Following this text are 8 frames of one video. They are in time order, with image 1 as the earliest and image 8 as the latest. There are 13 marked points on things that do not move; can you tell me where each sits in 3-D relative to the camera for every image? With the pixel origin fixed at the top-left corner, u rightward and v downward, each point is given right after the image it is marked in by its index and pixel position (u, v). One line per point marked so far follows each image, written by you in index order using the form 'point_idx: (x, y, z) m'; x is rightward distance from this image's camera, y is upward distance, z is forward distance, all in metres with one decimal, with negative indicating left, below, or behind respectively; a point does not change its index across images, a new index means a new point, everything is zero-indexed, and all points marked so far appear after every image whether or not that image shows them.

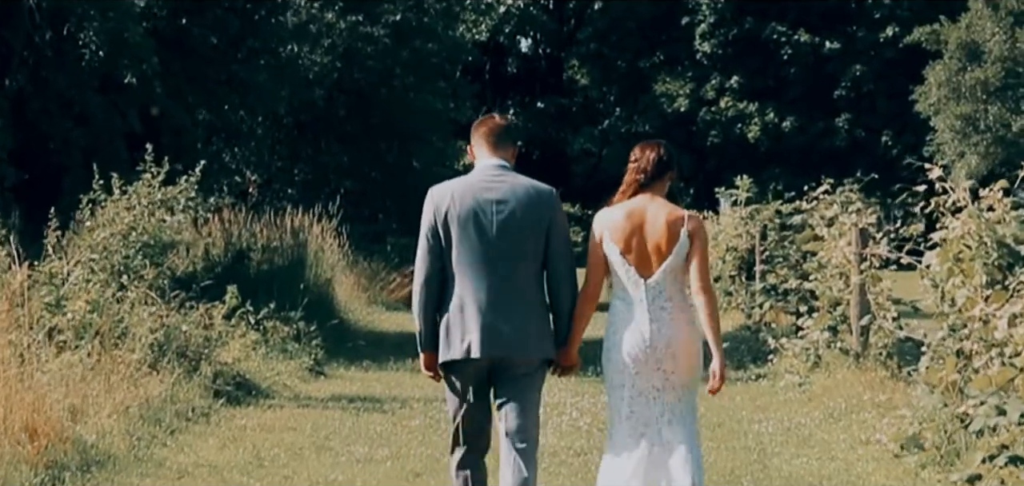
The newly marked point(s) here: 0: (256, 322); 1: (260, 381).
0: (-2.6, -0.8, +18.5) m
1: (-2.2, -1.2, +16.0) m
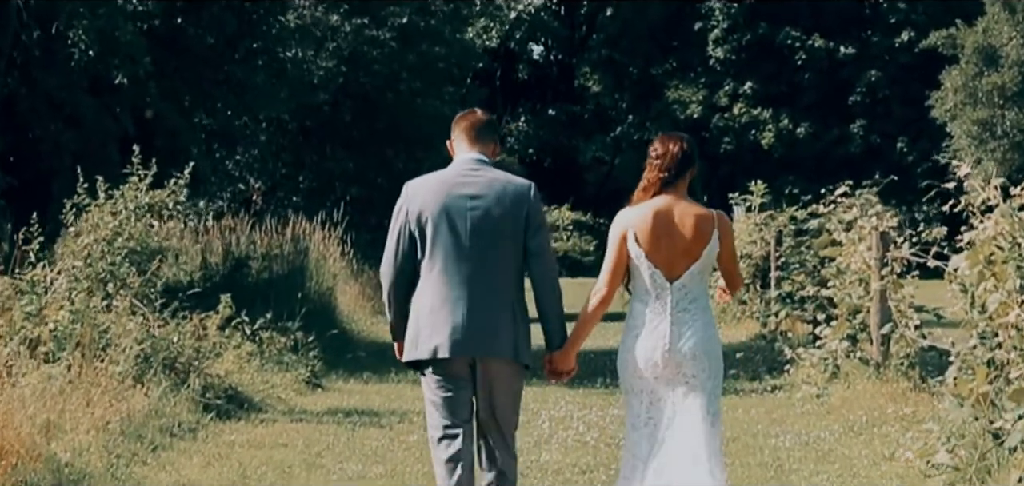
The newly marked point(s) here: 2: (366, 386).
0: (-2.5, -0.9, +17.8) m
1: (-2.2, -1.3, +15.3) m
2: (-1.4, -1.4, +17.3) m
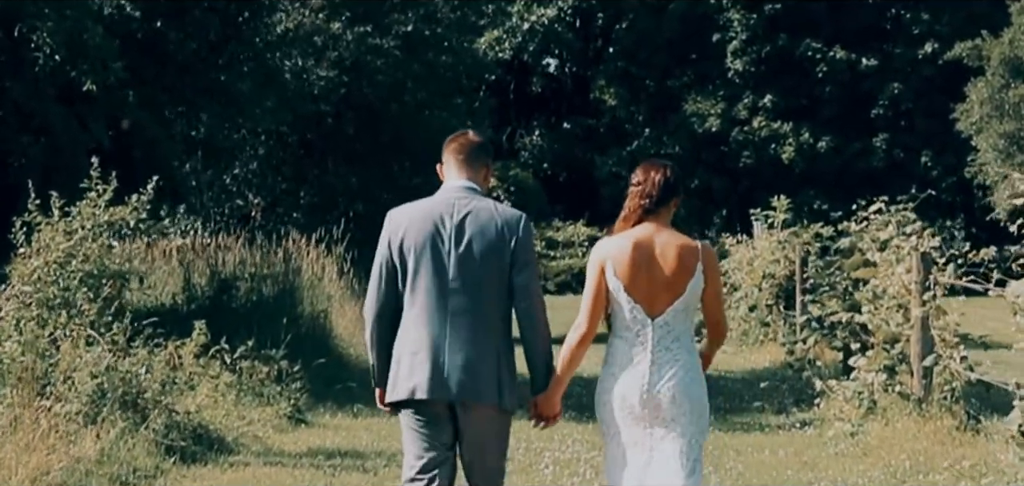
0: (-2.5, -1.1, +16.3) m
1: (-2.2, -1.5, +13.8) m
2: (-1.4, -1.6, +15.8) m
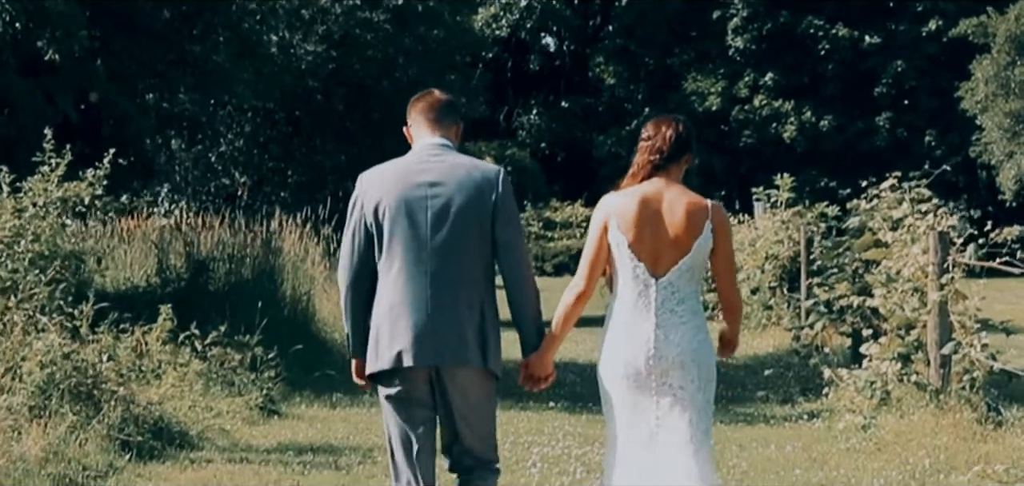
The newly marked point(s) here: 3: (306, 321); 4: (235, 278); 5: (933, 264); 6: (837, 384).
0: (-2.6, -0.9, +15.3) m
1: (-2.3, -1.3, +12.8) m
2: (-1.5, -1.4, +14.8) m
3: (-2.2, -0.8, +19.3) m
4: (-2.9, -0.4, +18.9) m
5: (+3.0, -0.2, +13.1) m
6: (+2.6, -1.1, +14.7) m
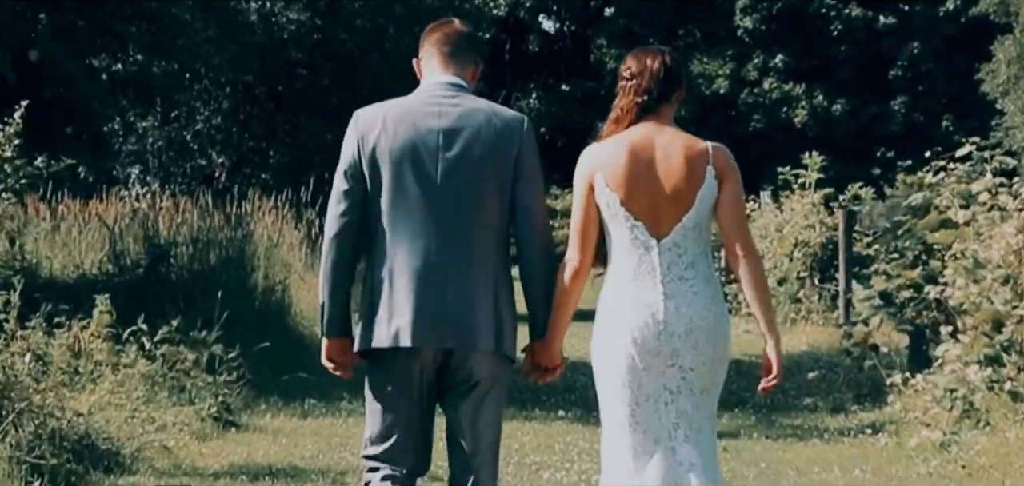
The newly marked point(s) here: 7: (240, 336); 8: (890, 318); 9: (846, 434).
0: (-2.6, -0.7, +12.9) m
1: (-2.3, -1.2, +10.5) m
2: (-1.5, -1.2, +12.5) m
3: (-2.2, -0.7, +16.9) m
4: (-2.9, -0.2, +16.5) m
5: (+3.1, 0.0, +10.8) m
6: (+2.7, -1.0, +12.4) m
7: (-2.4, -0.8, +16.1) m
8: (+2.8, -0.6, +13.6) m
9: (+2.2, -1.3, +12.0) m
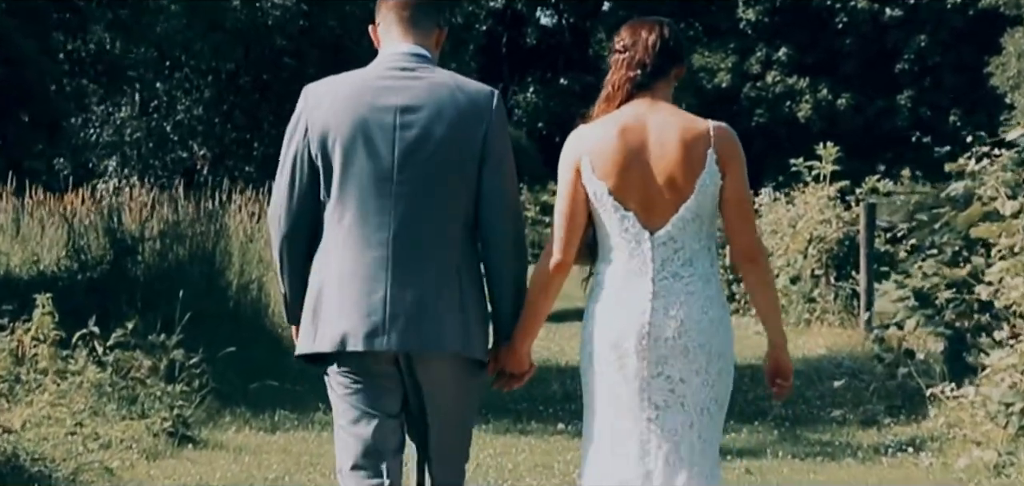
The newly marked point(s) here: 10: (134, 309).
0: (-2.6, -0.7, +11.6) m
1: (-2.3, -1.1, +9.1) m
2: (-1.5, -1.2, +11.1) m
3: (-2.2, -0.6, +15.5) m
4: (-2.9, -0.1, +15.1) m
5: (+3.0, 0.0, +9.4) m
6: (+2.6, -1.0, +11.0) m
7: (-2.4, -0.7, +14.8) m
8: (+2.8, -0.5, +12.3) m
9: (+2.2, -1.2, +10.6) m
10: (-3.0, -0.5, +14.4) m
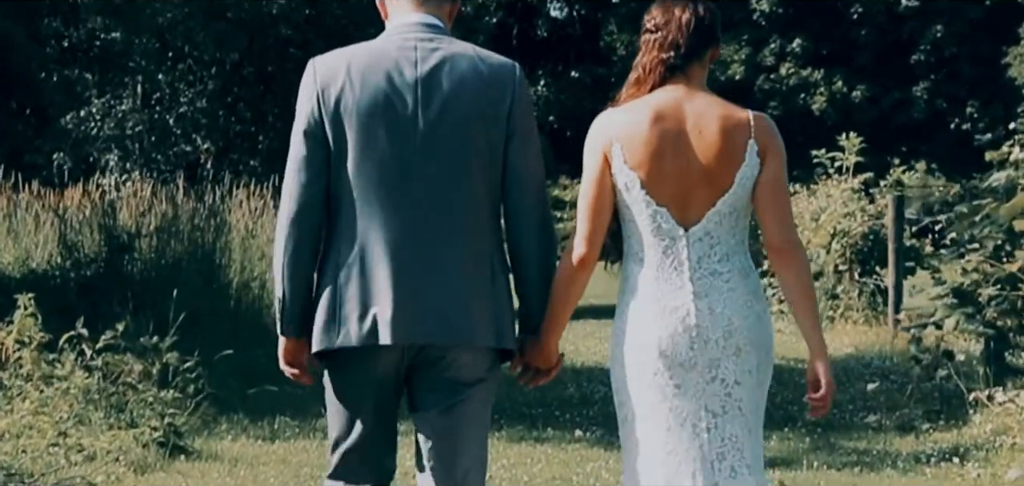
0: (-2.5, -0.7, +10.9) m
1: (-2.2, -1.1, +8.4) m
2: (-1.4, -1.2, +10.4) m
3: (-2.1, -0.6, +14.8) m
4: (-2.8, -0.1, +14.4) m
5: (+3.1, 0.0, +8.7) m
6: (+2.7, -0.9, +10.3) m
7: (-2.3, -0.7, +14.1) m
8: (+2.9, -0.5, +11.5) m
9: (+2.3, -1.2, +9.9) m
10: (-2.9, -0.5, +13.7) m
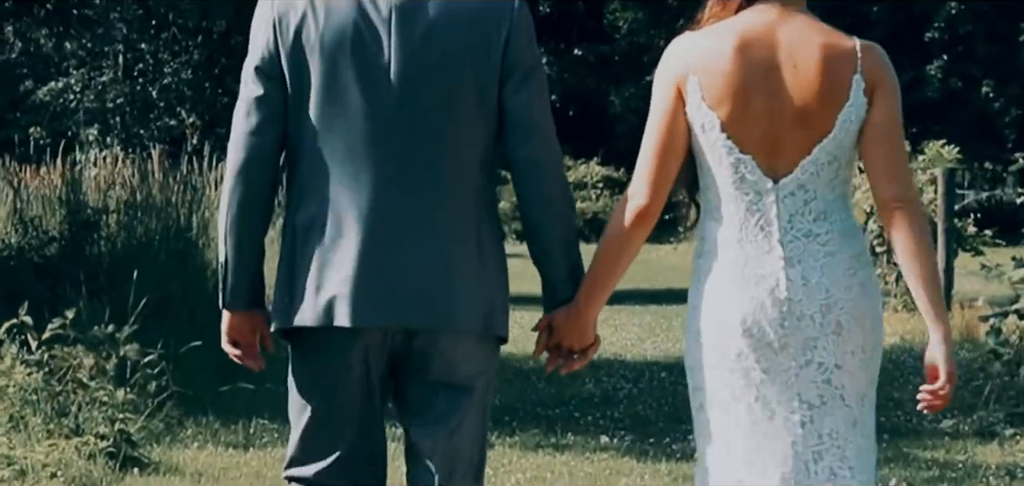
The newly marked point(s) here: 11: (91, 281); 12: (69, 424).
0: (-2.5, -0.5, +9.3) m
1: (-2.1, -1.0, +6.8) m
2: (-1.3, -1.0, +8.8) m
3: (-2.0, -0.4, +13.2) m
4: (-2.7, +0.1, +12.8) m
5: (+3.2, +0.1, +7.1) m
6: (+2.8, -0.8, +8.7) m
7: (-2.2, -0.5, +12.5) m
8: (+3.0, -0.4, +9.9) m
9: (+2.3, -1.1, +8.3) m
10: (-2.8, -0.3, +12.1) m
11: (-2.8, -0.3, +12.3) m
12: (-2.1, -0.8, +8.7) m
